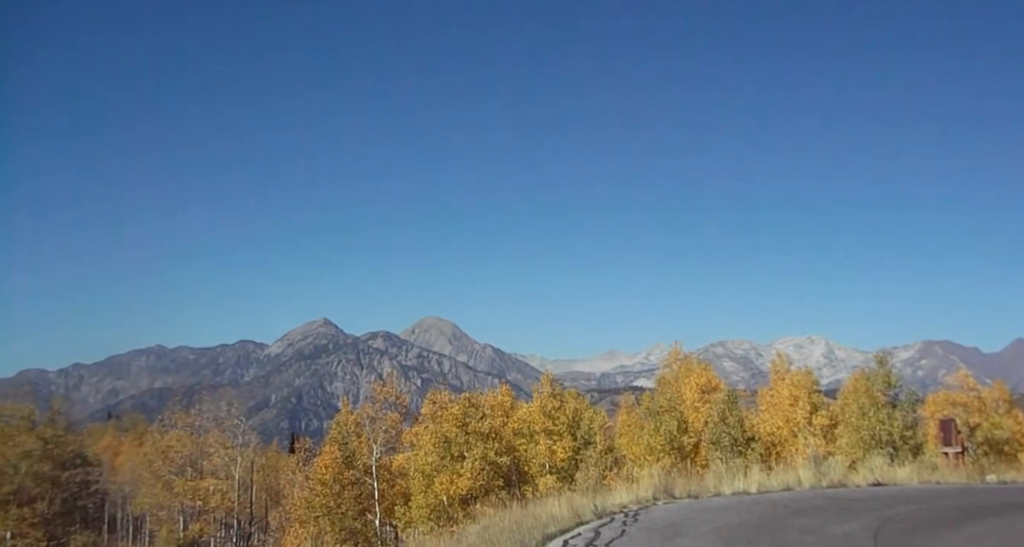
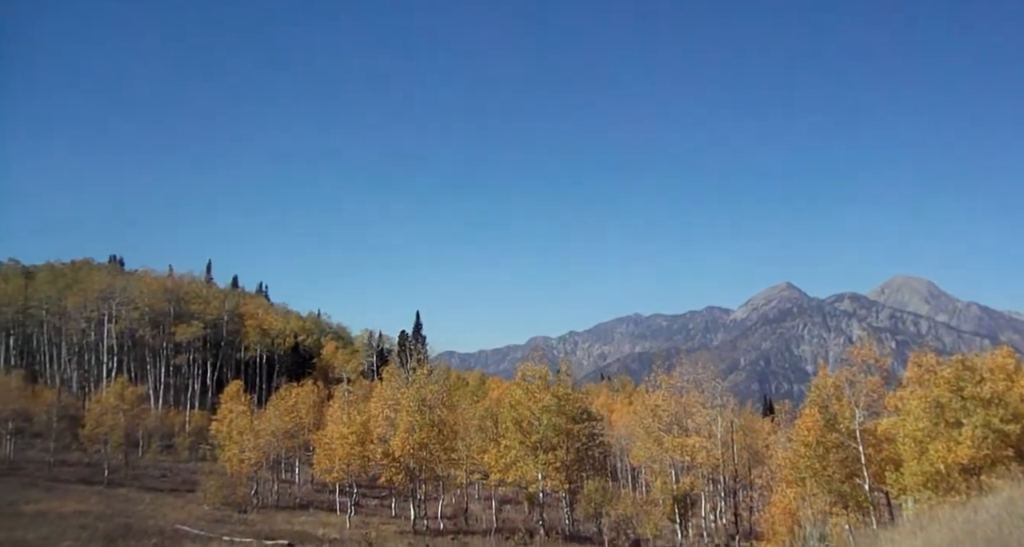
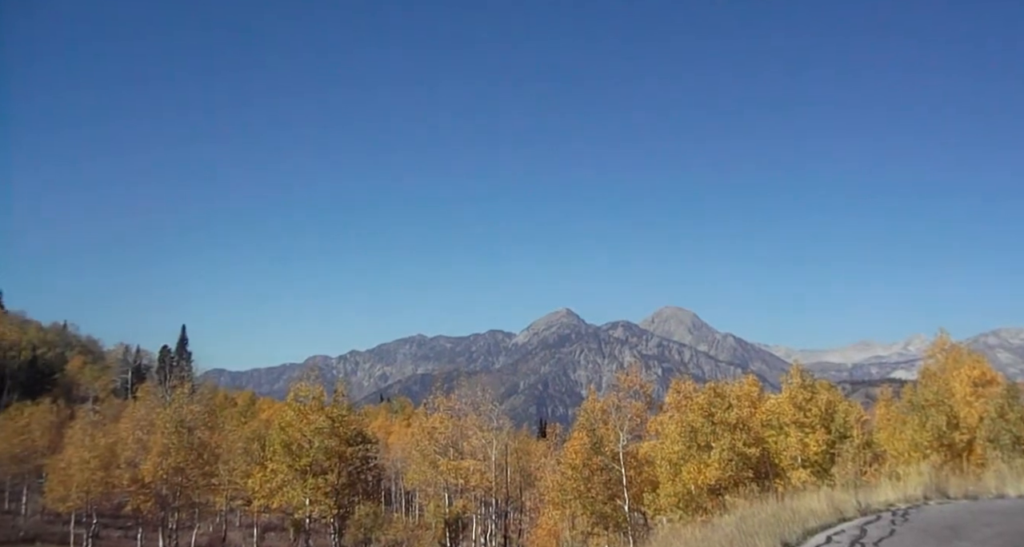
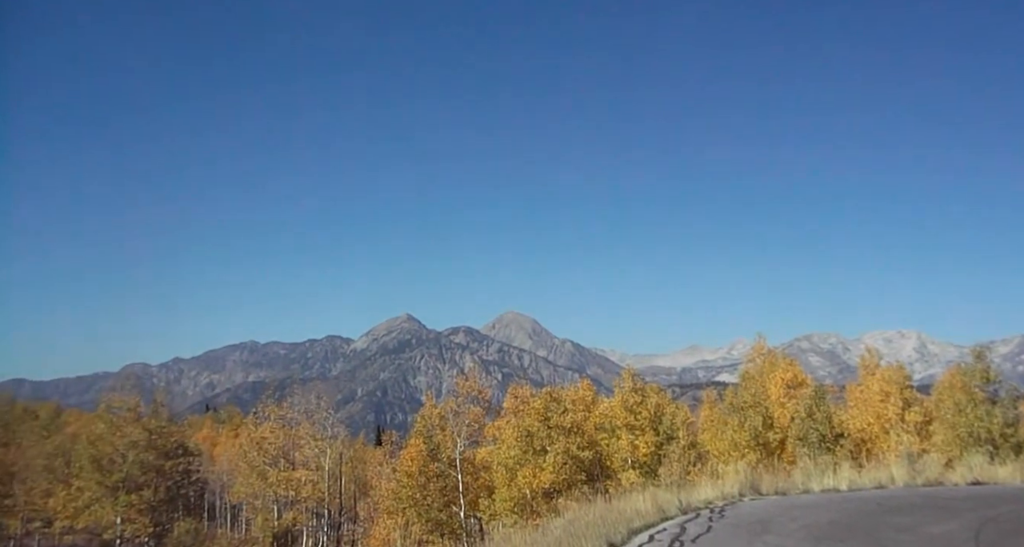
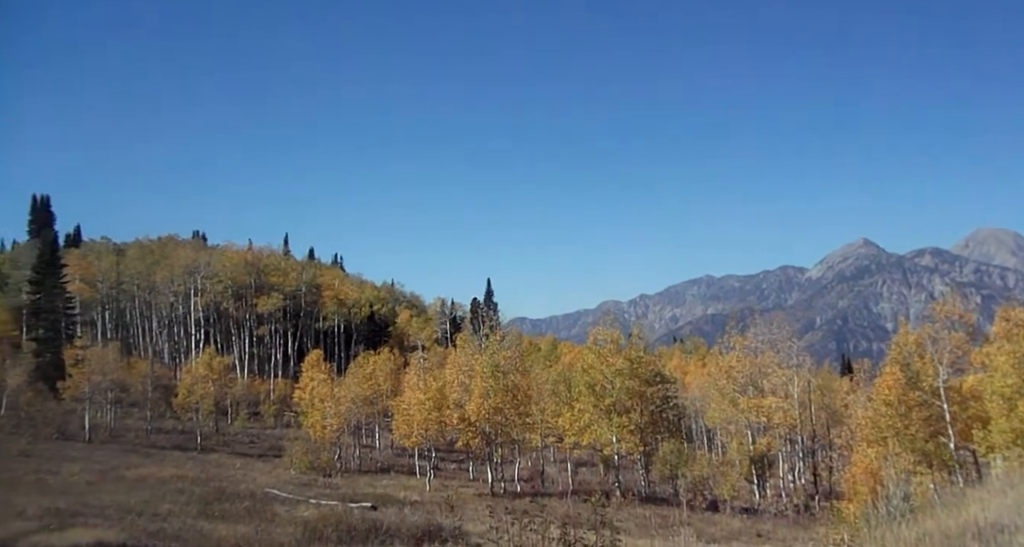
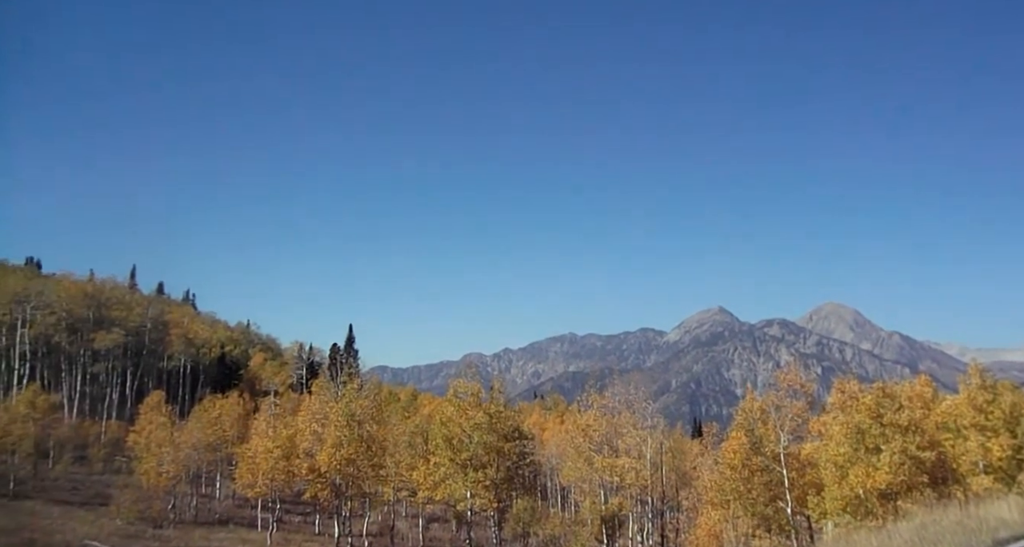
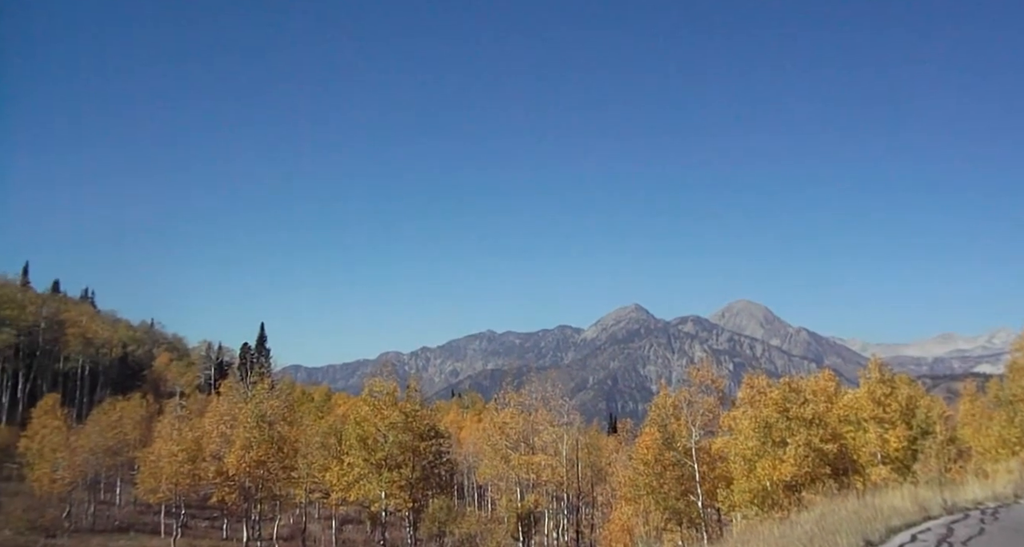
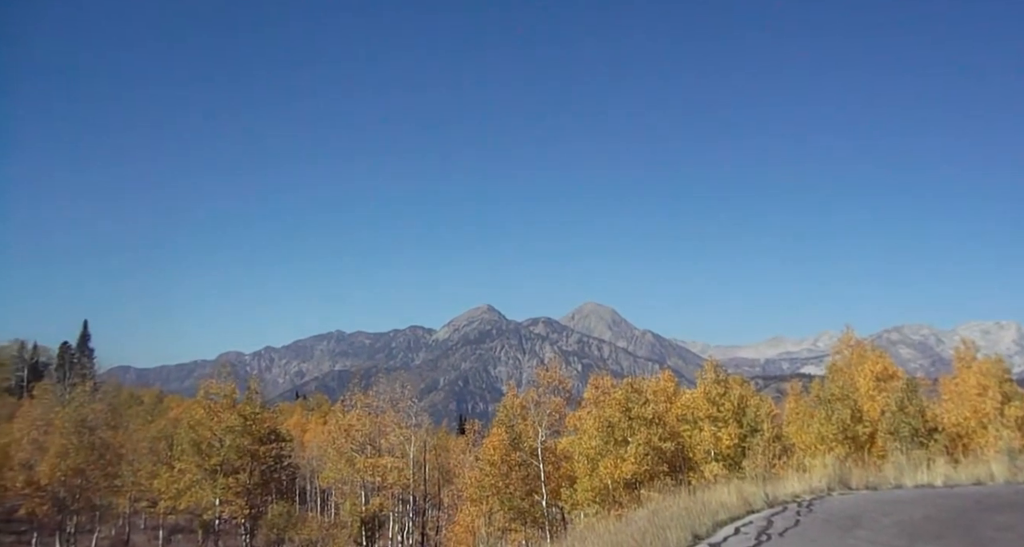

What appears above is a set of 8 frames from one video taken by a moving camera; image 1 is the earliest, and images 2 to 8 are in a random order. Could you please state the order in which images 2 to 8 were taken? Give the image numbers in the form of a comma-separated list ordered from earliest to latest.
4, 8, 3, 7, 6, 2, 5
